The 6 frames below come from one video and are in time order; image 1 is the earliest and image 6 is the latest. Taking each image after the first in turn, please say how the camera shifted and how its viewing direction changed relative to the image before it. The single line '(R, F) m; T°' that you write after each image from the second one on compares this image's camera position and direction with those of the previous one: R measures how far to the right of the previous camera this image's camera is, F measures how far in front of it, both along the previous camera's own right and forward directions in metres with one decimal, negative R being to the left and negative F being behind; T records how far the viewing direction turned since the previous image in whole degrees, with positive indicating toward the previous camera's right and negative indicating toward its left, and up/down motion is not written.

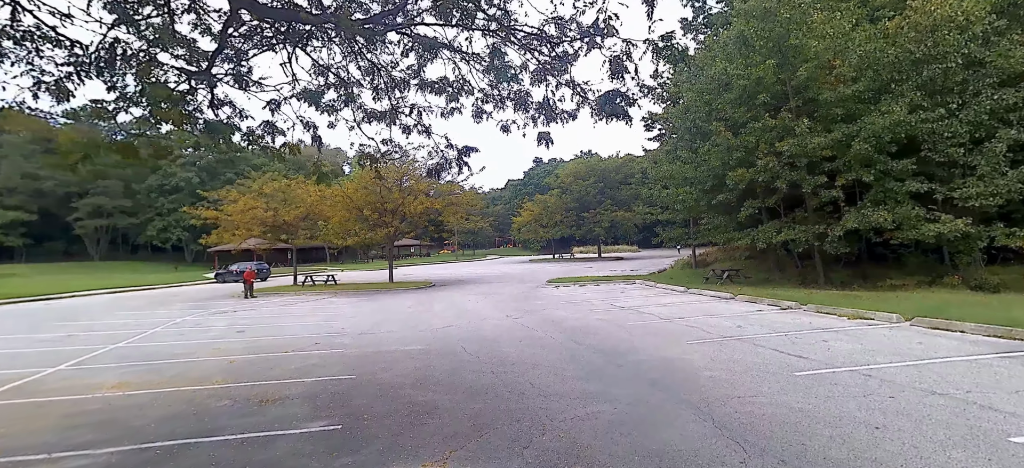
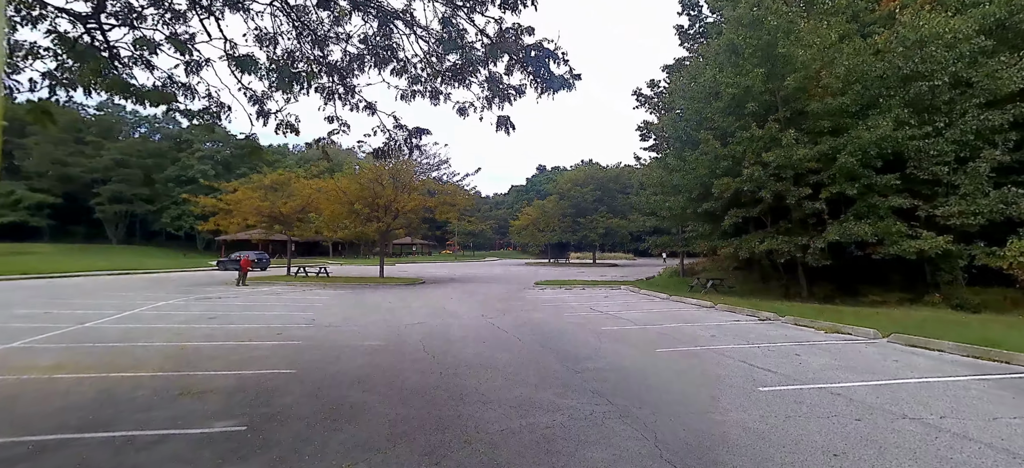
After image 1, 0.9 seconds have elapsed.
(+0.7, +0.4) m; 0°
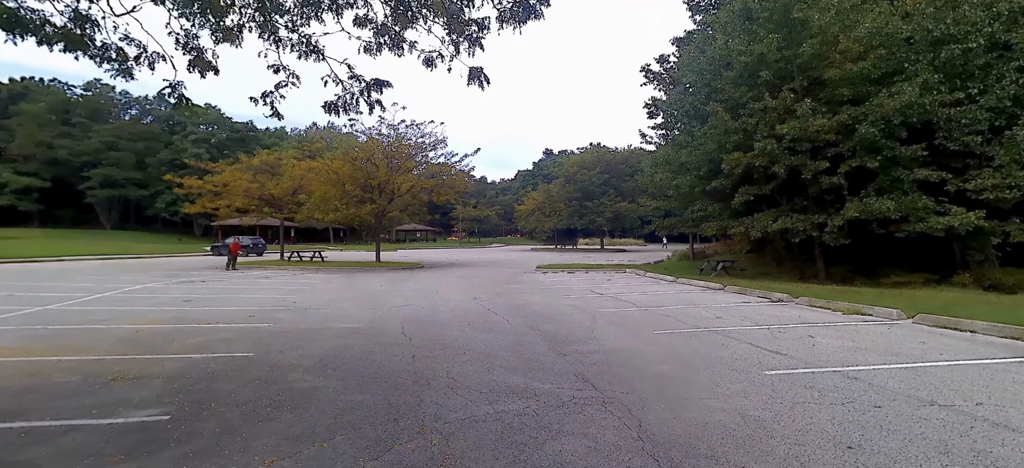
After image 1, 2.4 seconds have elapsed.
(+0.4, +0.7) m; -1°
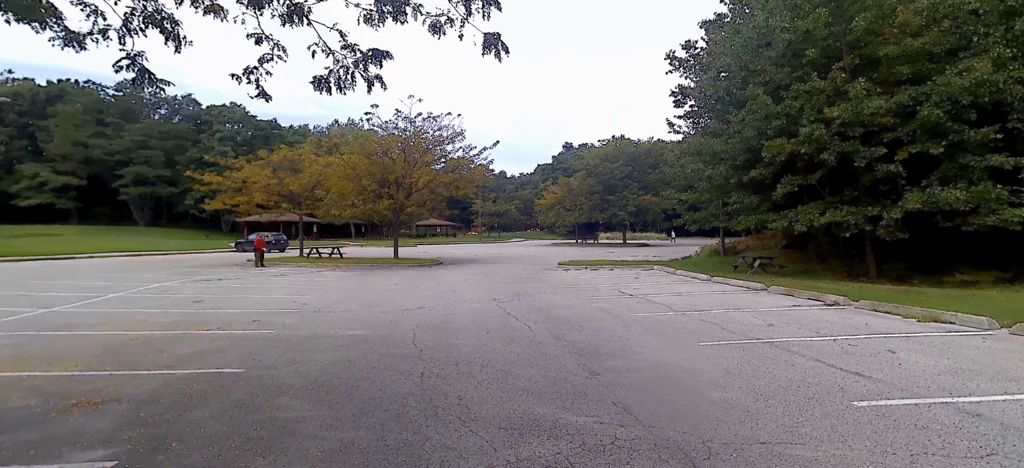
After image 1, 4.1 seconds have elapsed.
(0.0, +0.9) m; -3°
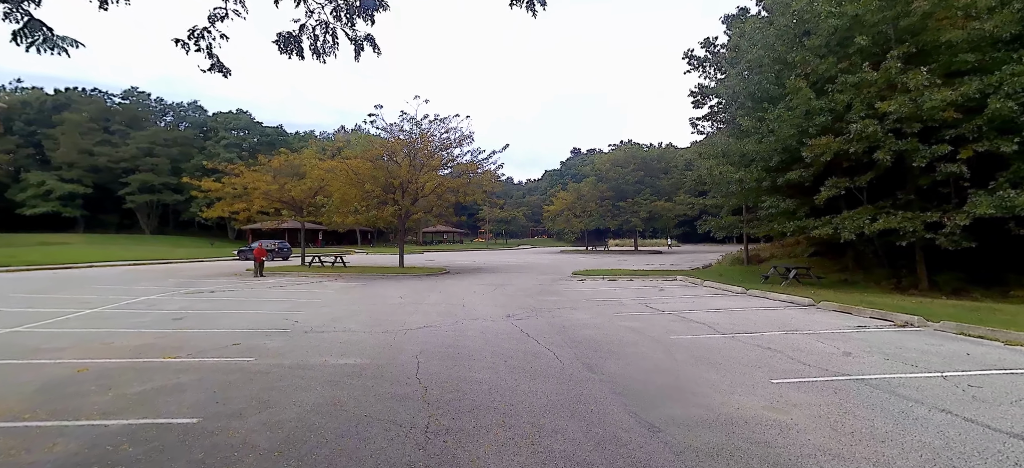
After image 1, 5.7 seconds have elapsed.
(-0.2, +1.2) m; -1°
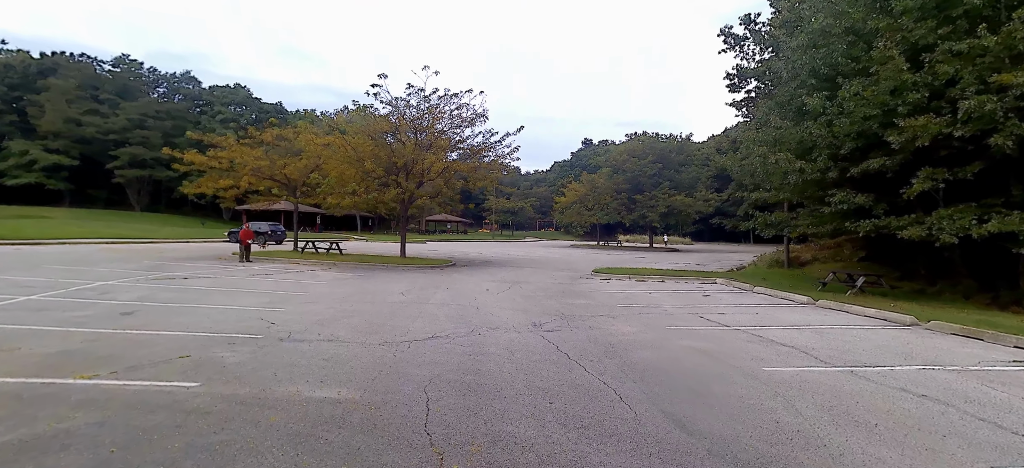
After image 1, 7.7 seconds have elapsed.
(-0.5, +2.0) m; 0°
